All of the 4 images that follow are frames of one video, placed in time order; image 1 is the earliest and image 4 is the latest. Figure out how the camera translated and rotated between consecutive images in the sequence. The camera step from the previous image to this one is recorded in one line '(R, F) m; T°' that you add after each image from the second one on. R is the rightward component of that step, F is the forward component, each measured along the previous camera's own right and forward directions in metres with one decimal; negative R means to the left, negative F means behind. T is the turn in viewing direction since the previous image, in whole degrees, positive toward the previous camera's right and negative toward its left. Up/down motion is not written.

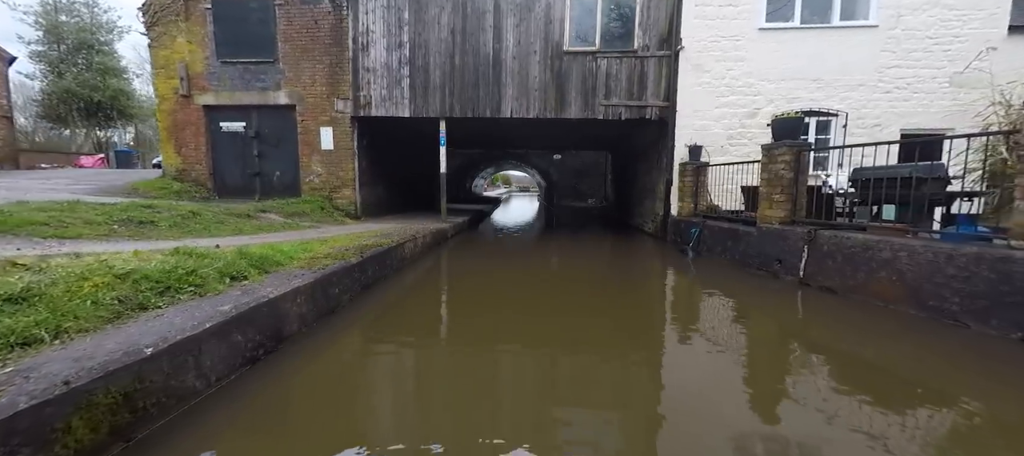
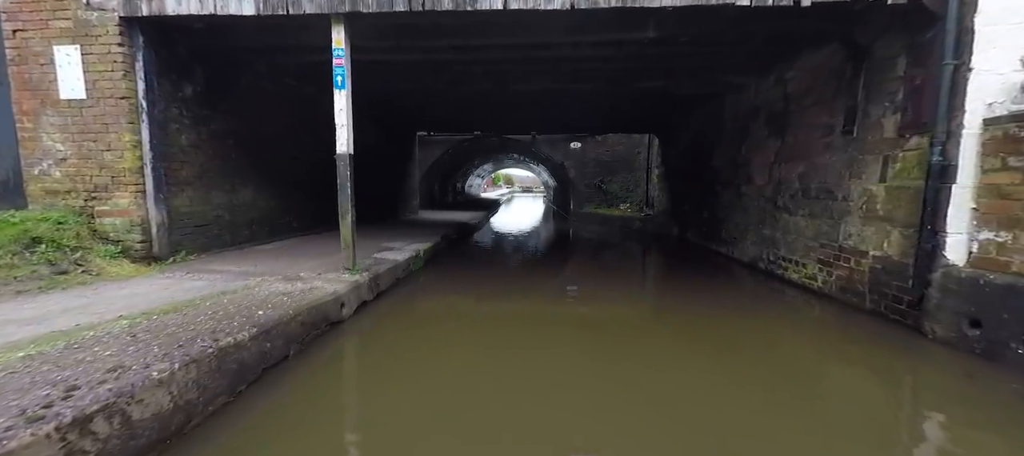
(+0.1, +5.4) m; 0°
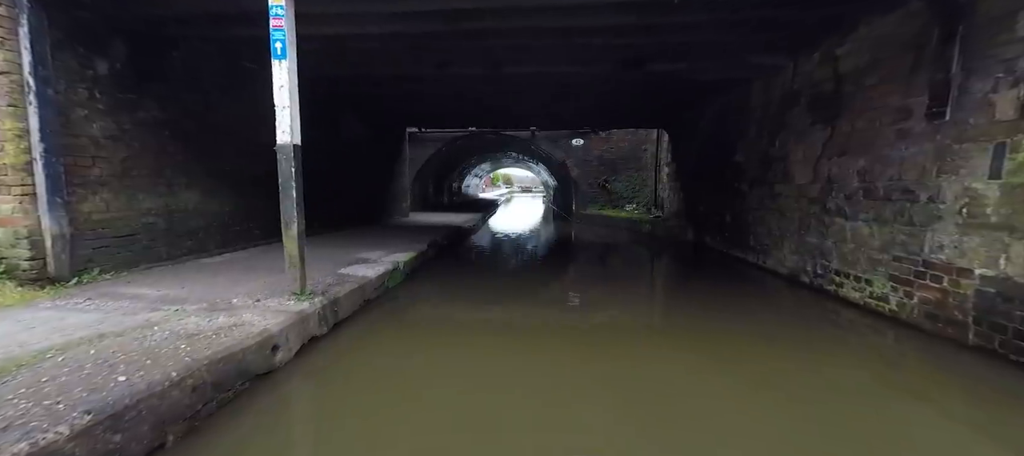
(0.0, +0.9) m; 0°
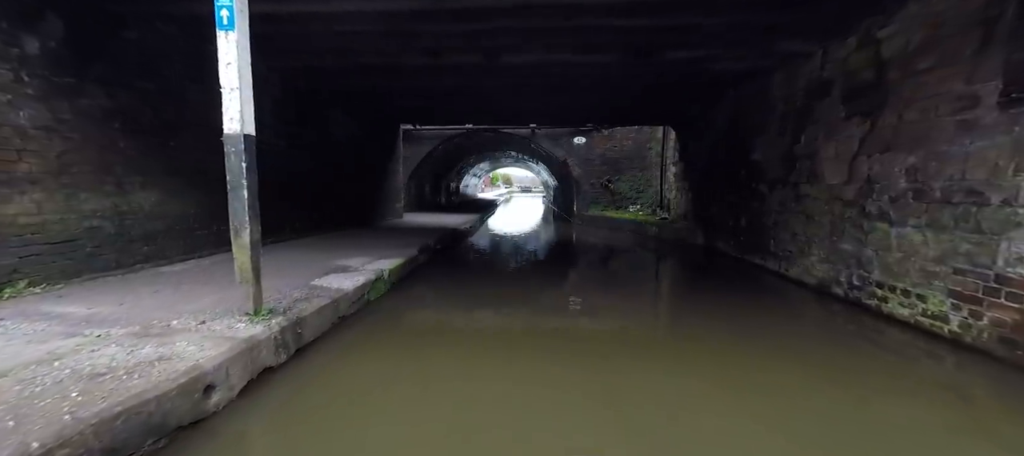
(0.0, +0.5) m; 0°
